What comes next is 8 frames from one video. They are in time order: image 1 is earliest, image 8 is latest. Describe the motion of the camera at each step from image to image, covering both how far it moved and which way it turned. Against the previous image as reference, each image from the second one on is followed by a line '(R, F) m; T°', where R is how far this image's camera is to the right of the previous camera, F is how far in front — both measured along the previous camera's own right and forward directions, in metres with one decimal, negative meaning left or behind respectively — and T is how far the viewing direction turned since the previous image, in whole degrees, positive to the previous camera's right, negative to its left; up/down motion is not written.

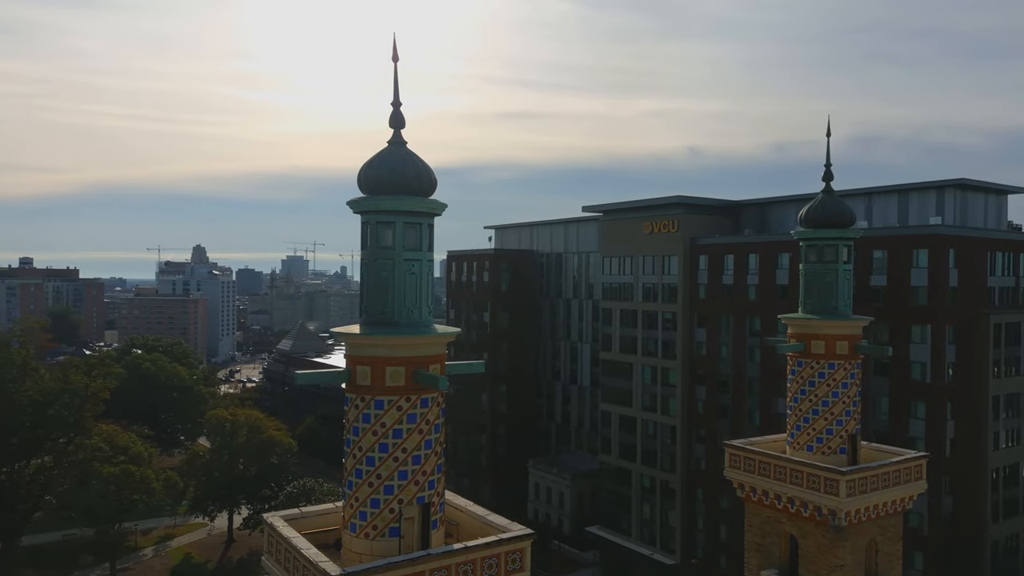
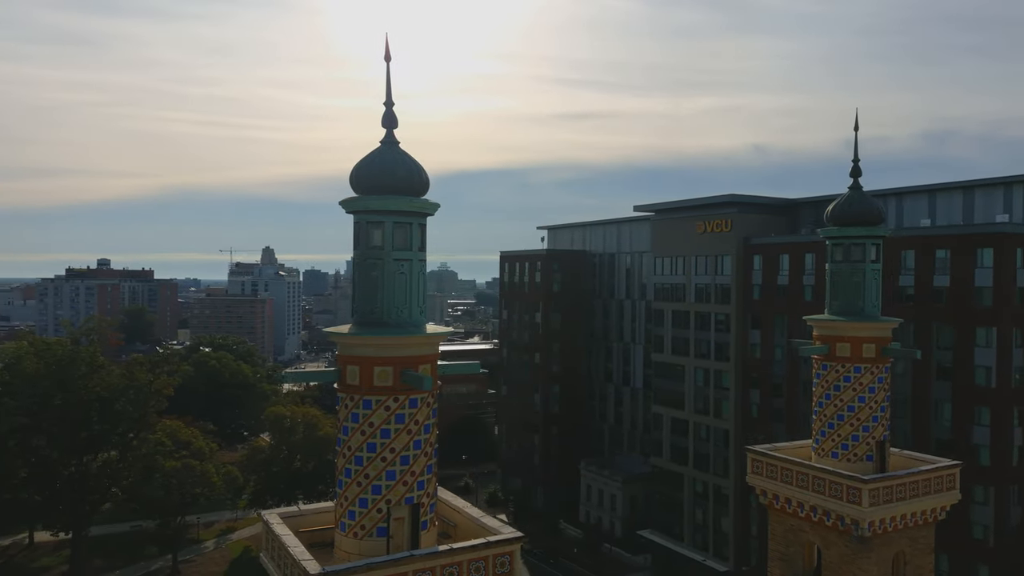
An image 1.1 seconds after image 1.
(+0.7, +0.1) m; -4°
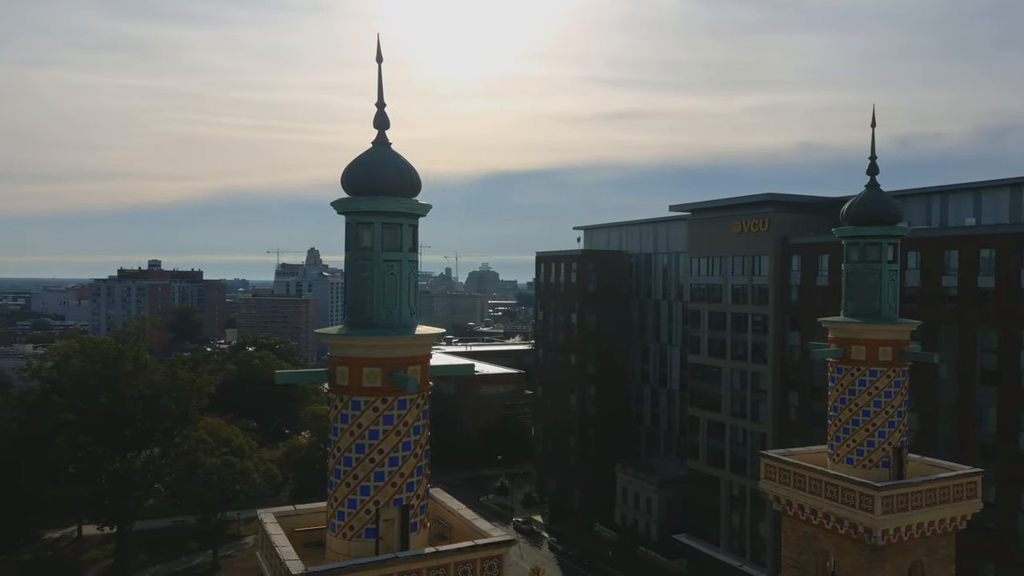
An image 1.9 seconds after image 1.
(+0.5, +0.1) m; -3°
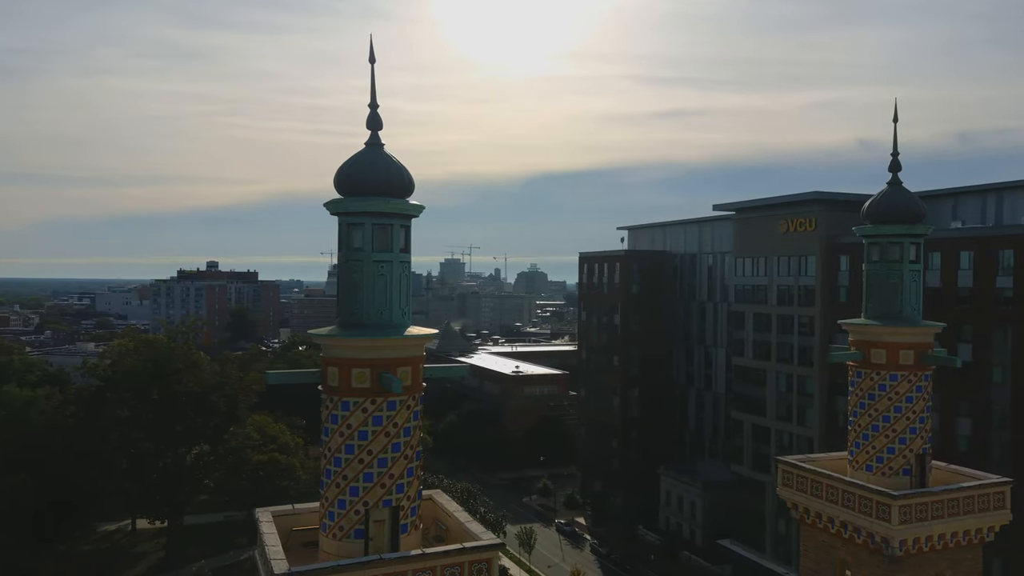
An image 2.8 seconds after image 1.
(+0.6, +0.1) m; -4°
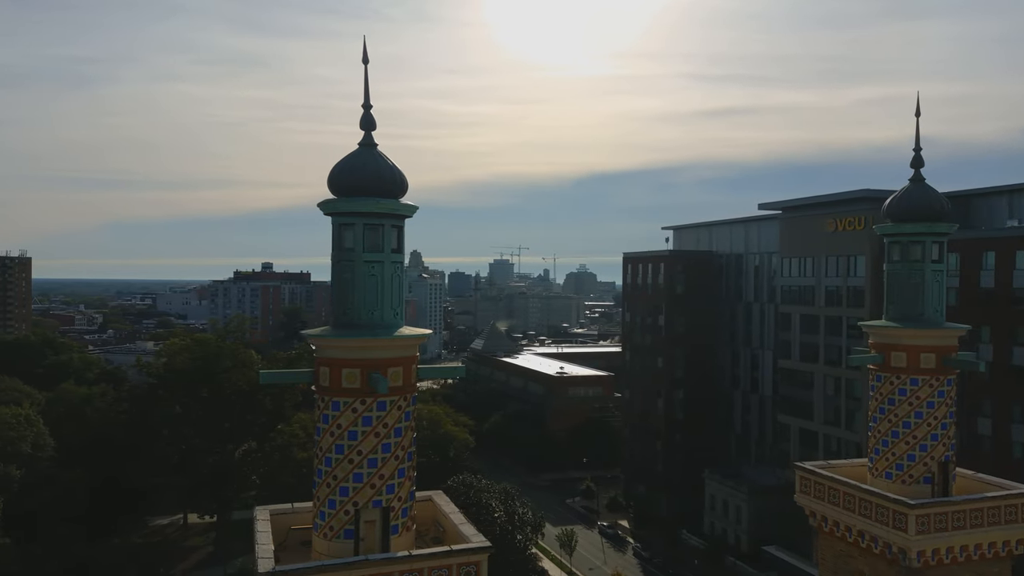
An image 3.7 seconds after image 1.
(+0.6, +0.1) m; -4°
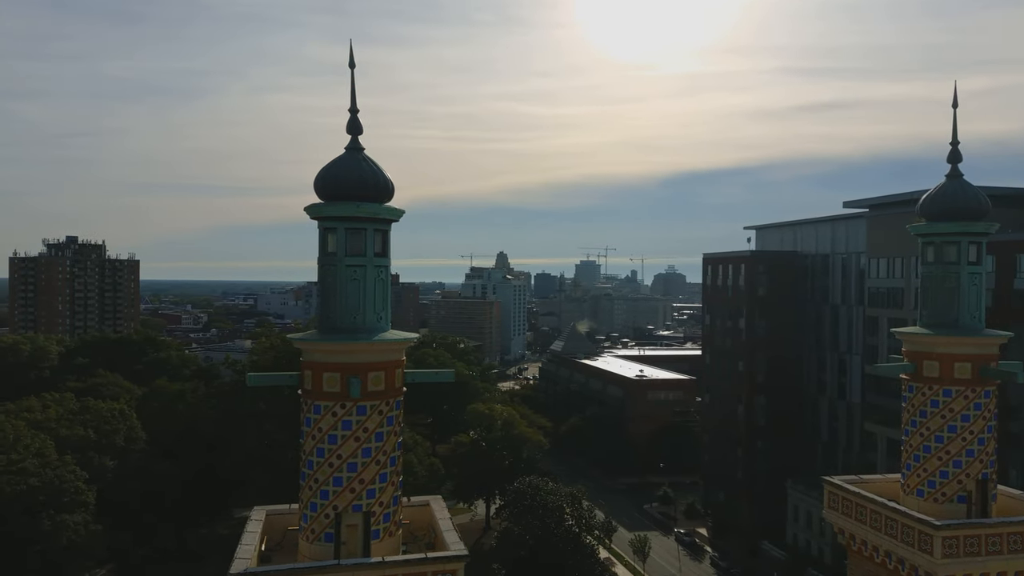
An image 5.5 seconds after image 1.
(+1.1, +0.2) m; -6°
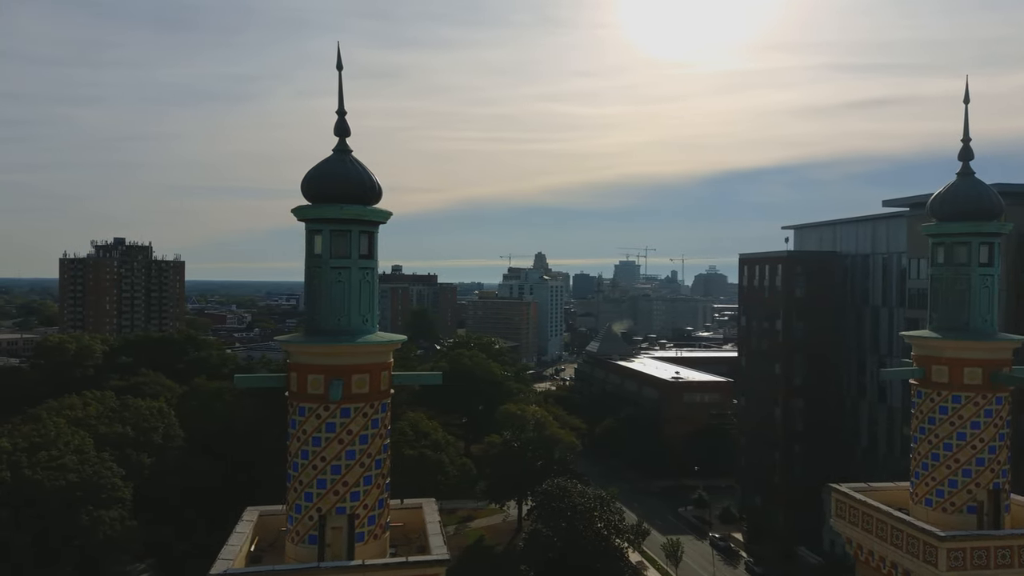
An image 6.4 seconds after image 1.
(+0.6, +0.1) m; -3°
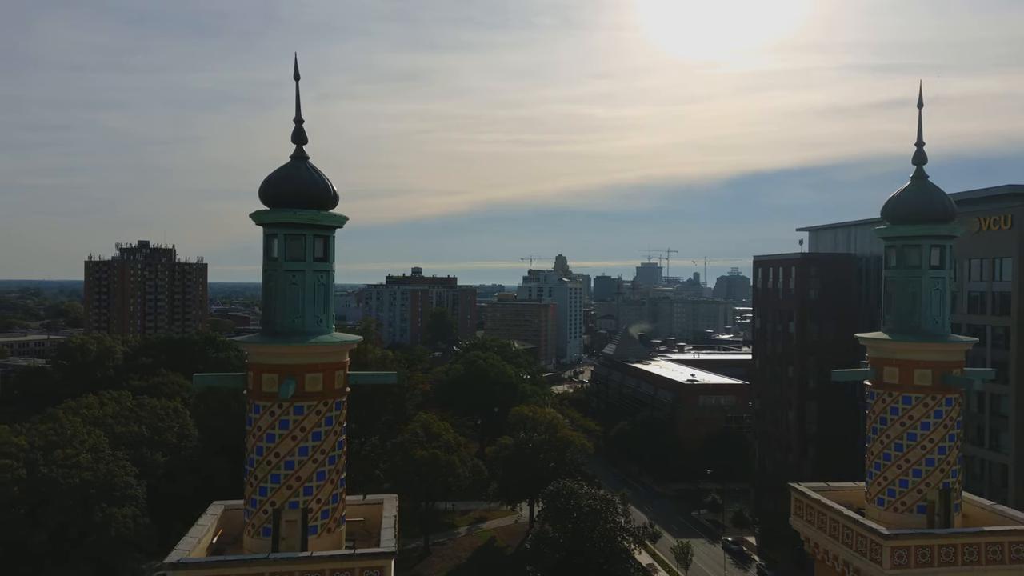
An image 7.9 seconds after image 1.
(+0.8, -0.2) m; -2°
